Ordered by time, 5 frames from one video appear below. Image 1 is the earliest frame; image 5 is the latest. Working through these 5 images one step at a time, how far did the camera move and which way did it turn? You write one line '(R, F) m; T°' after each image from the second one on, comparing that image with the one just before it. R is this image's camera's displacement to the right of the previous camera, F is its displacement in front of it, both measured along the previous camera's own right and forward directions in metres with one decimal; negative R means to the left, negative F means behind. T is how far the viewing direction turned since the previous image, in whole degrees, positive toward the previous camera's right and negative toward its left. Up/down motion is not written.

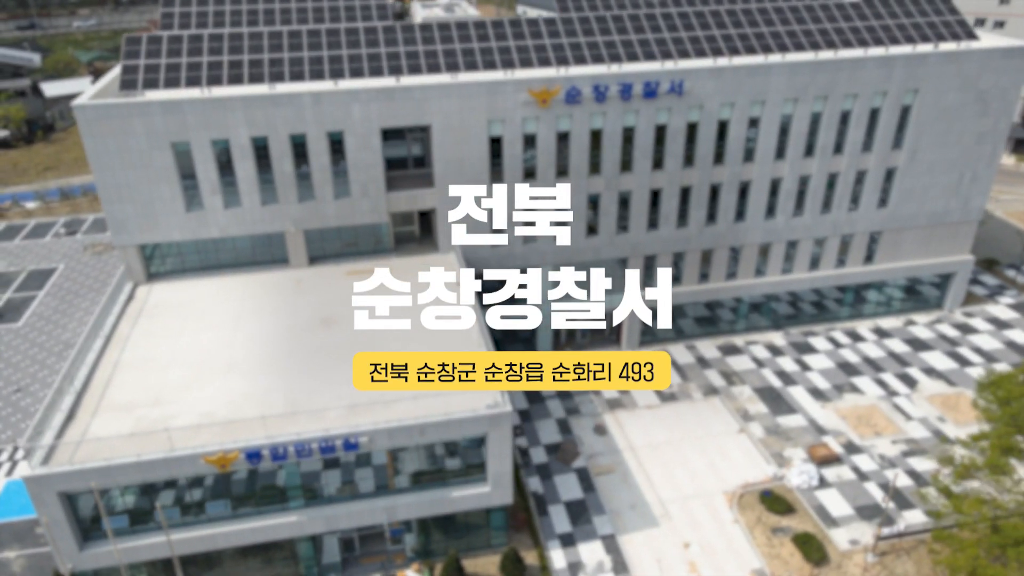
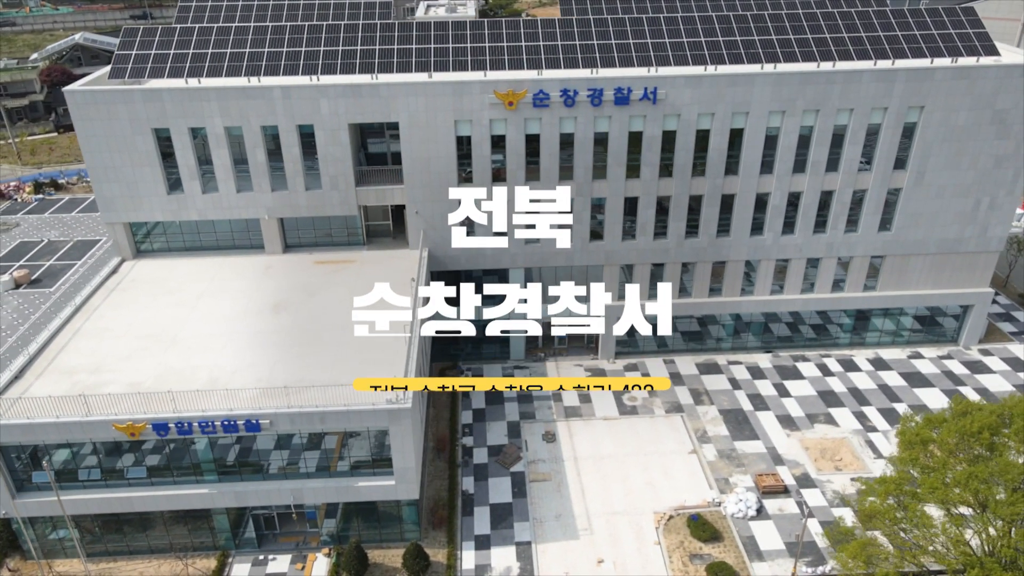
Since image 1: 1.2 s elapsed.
(+6.0, +0.3) m; -8°
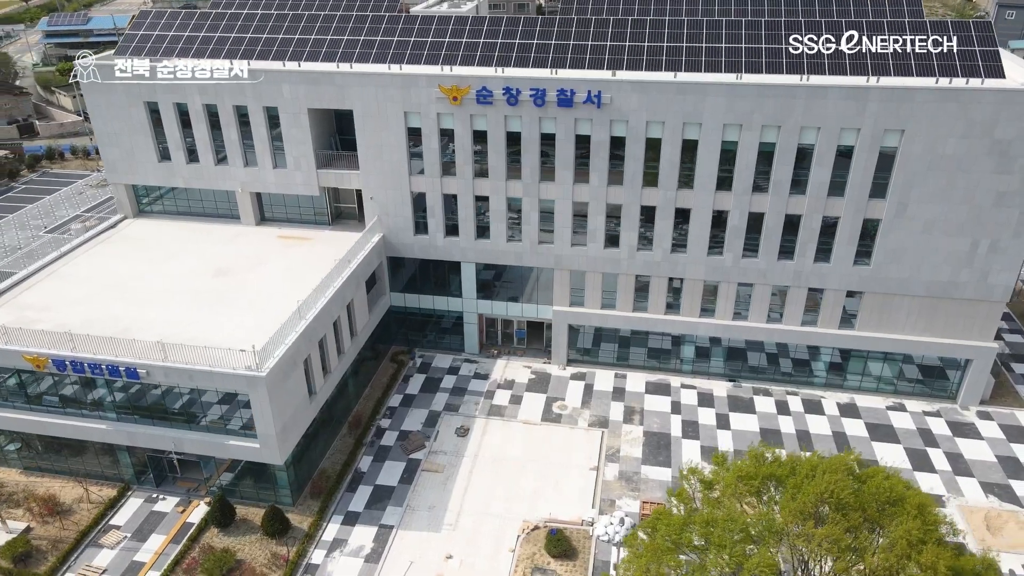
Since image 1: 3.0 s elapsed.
(+9.8, +0.9) m; -12°
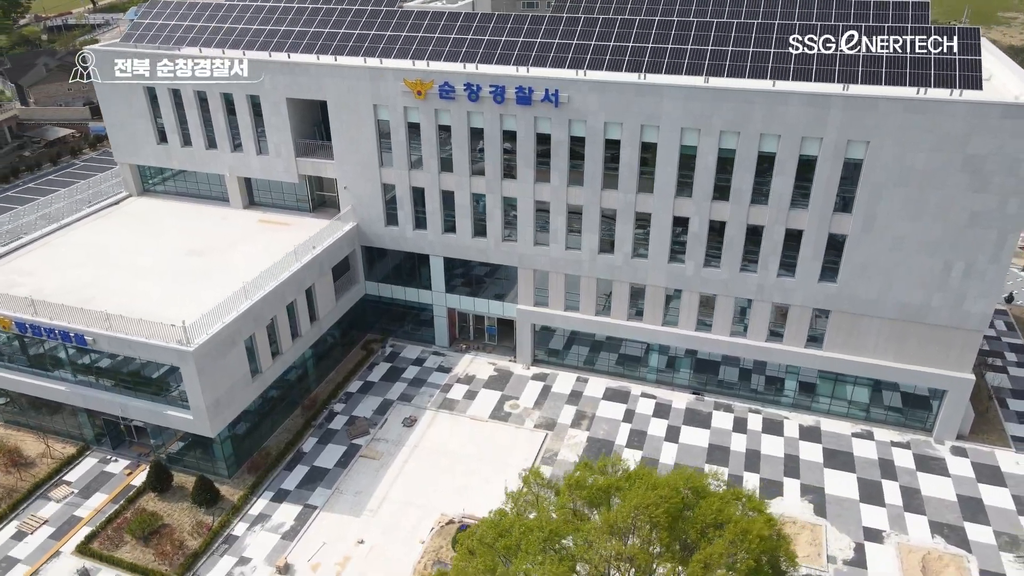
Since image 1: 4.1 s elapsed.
(+5.7, +0.3) m; -7°
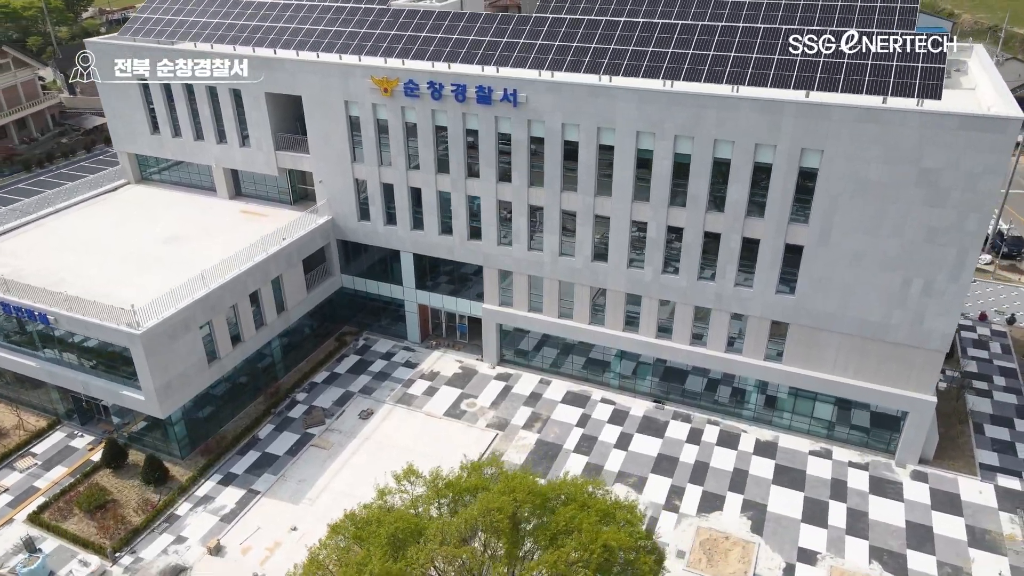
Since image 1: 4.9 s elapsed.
(+4.2, +0.1) m; -4°
